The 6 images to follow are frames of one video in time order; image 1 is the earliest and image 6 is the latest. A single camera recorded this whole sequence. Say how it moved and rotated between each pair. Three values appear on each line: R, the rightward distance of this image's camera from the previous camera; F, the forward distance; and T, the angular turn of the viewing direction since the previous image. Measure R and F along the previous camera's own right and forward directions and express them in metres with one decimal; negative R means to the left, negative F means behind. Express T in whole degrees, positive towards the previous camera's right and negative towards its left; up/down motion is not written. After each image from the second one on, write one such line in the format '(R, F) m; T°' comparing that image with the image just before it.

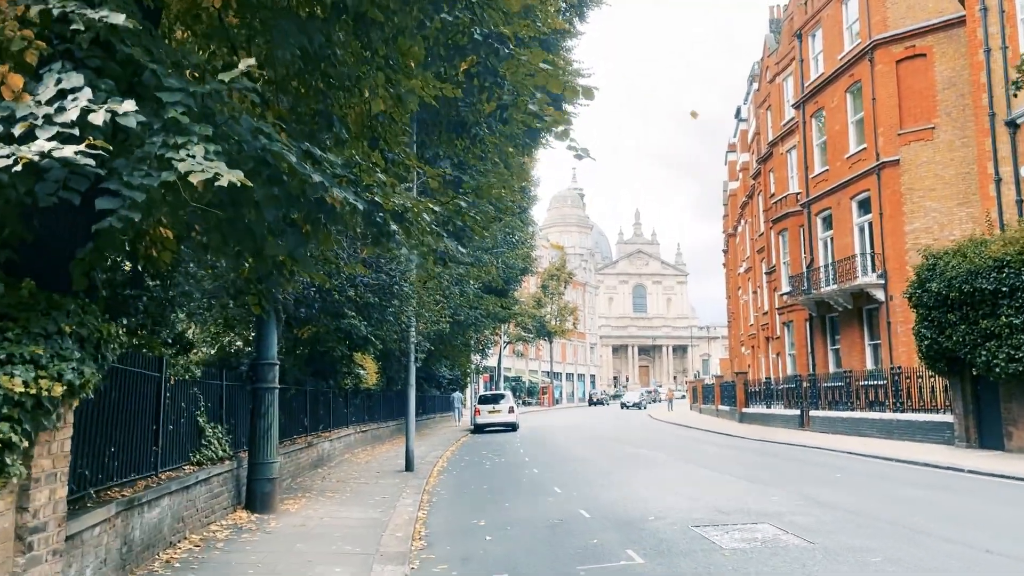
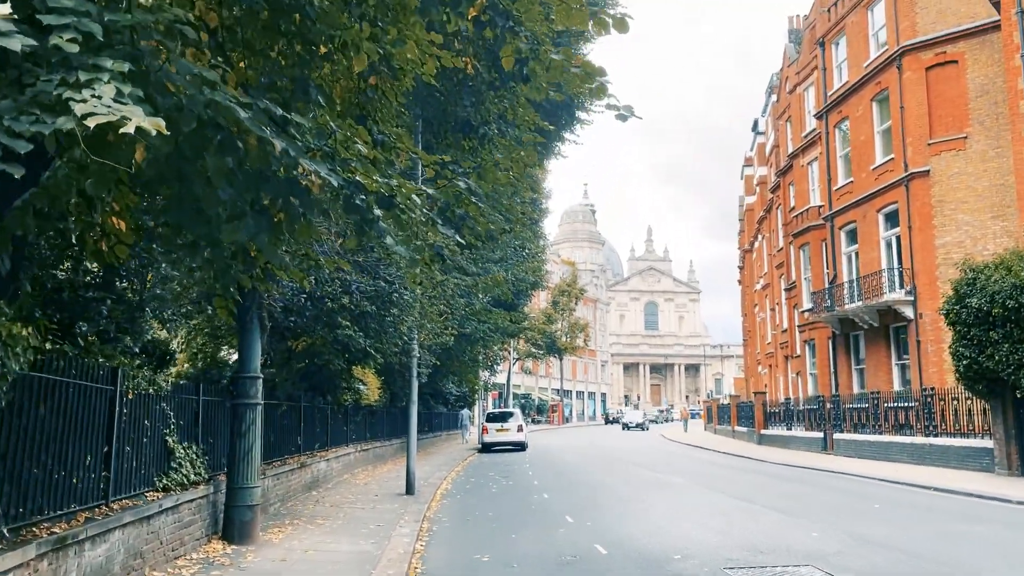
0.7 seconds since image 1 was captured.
(0.0, +1.2) m; -1°
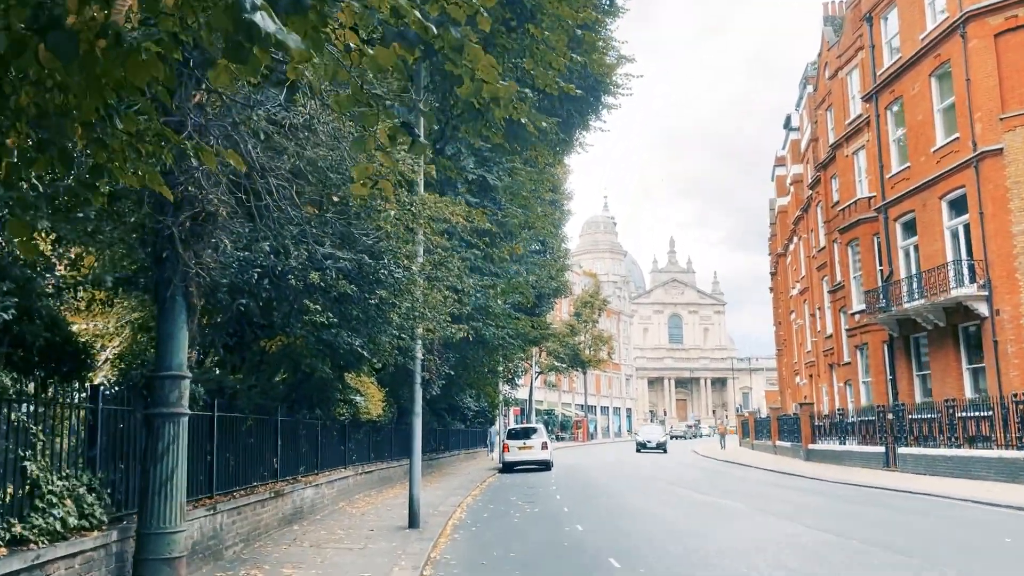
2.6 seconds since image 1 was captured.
(0.0, +3.0) m; -1°
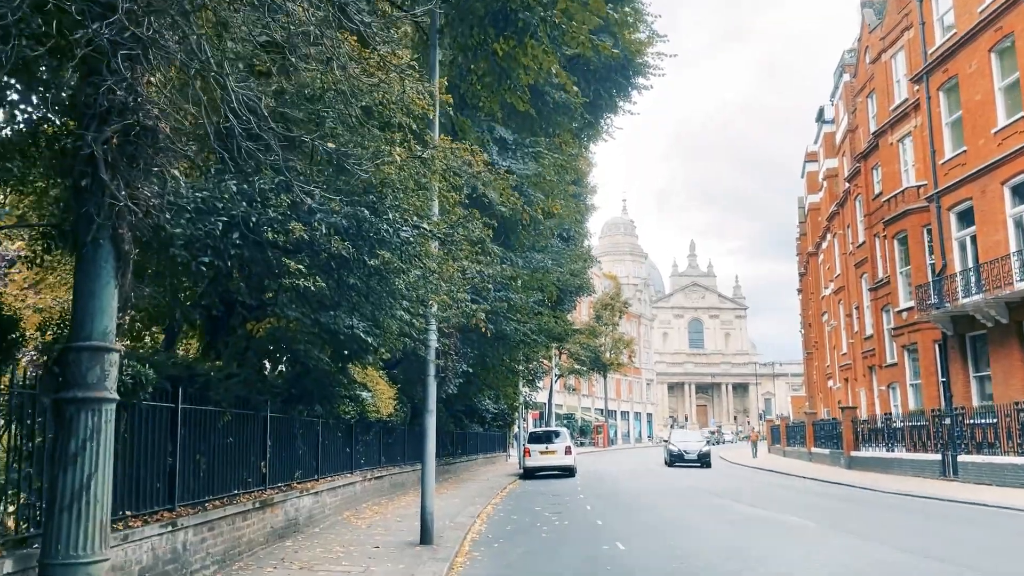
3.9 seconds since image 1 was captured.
(-0.2, +2.0) m; -1°
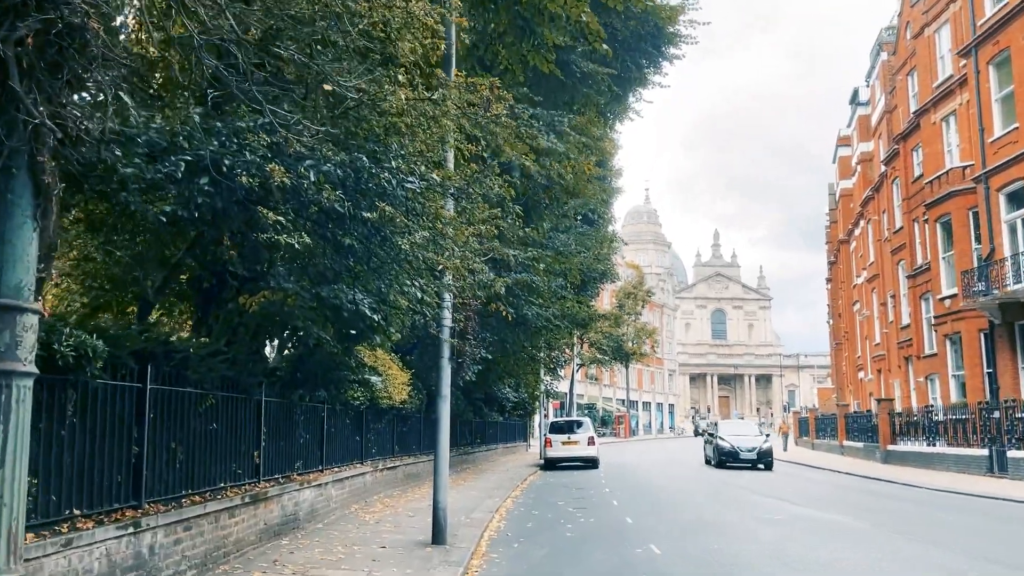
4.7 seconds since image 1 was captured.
(0.0, +1.2) m; -1°
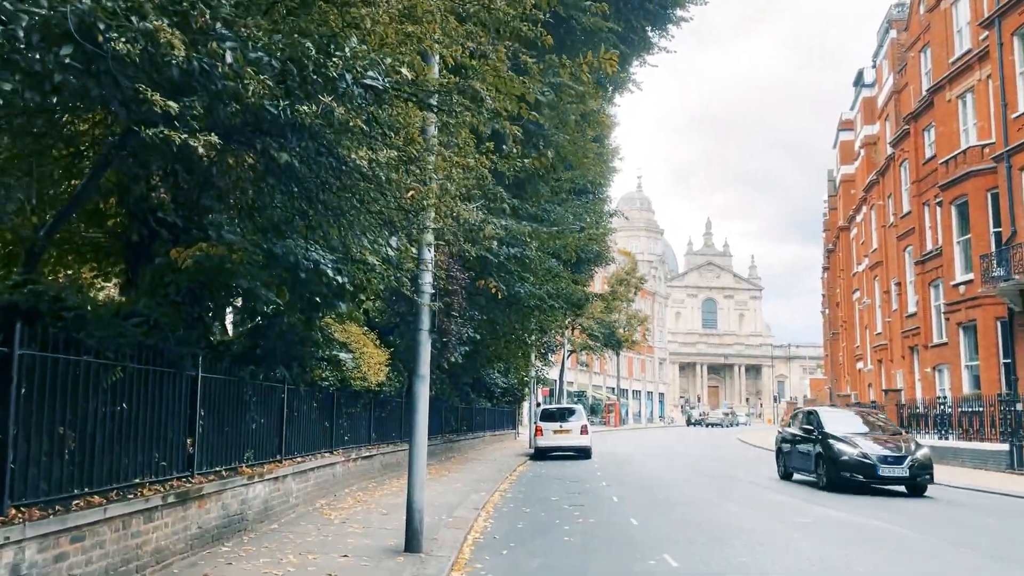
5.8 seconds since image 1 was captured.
(0.0, +1.7) m; +1°
